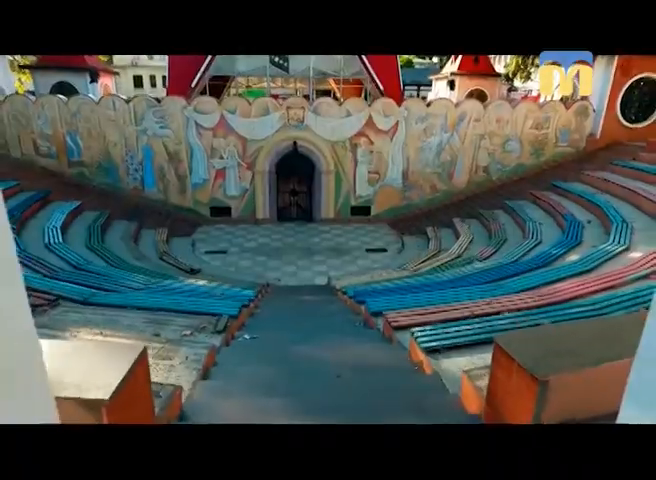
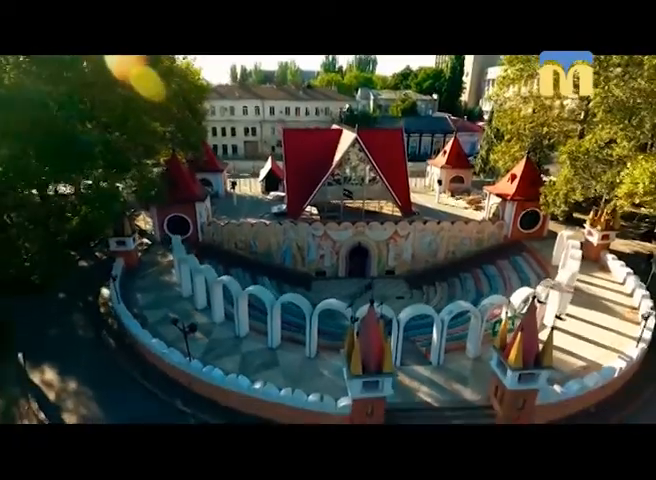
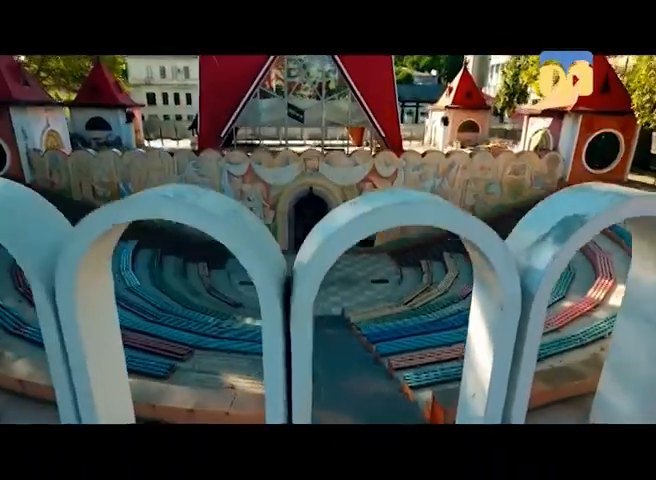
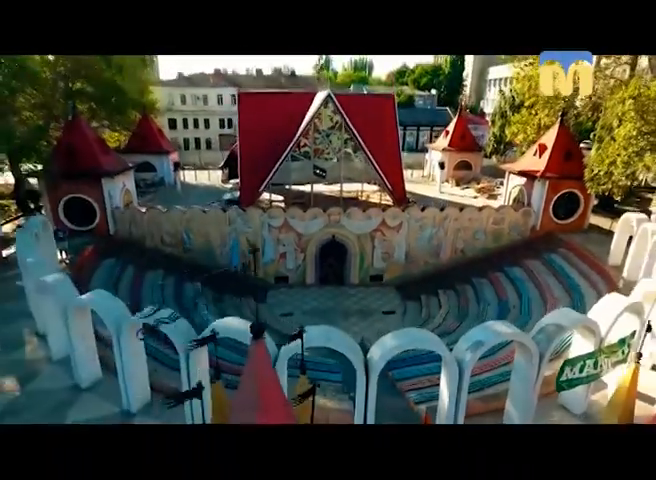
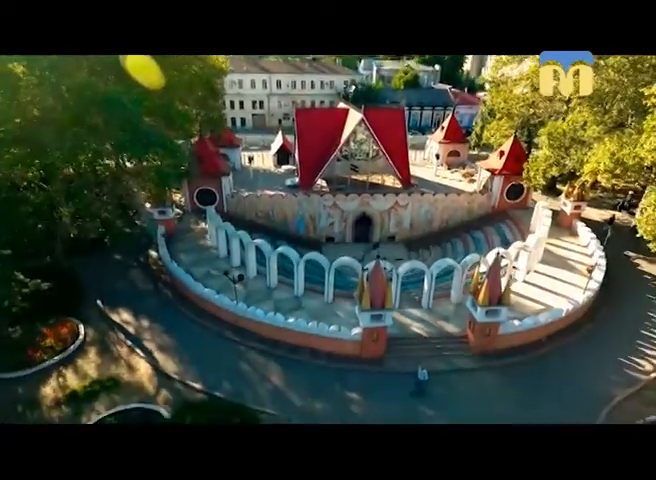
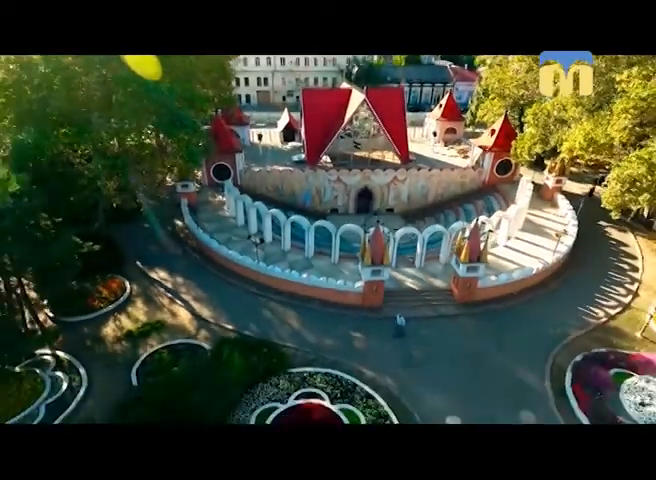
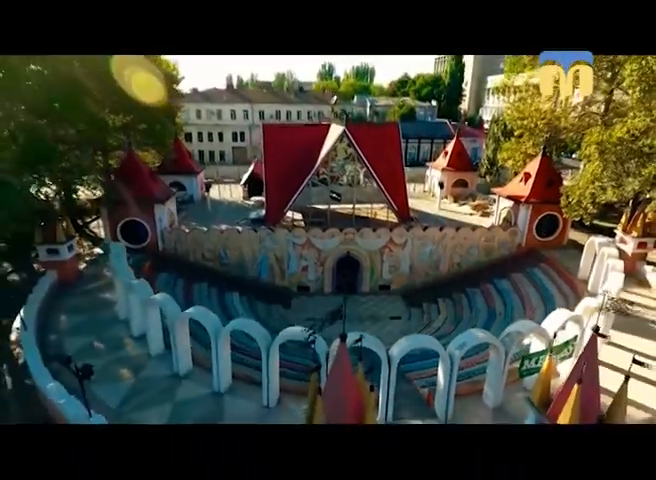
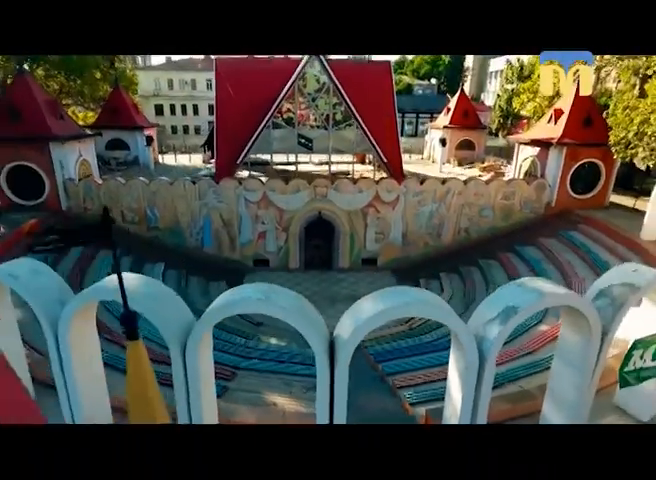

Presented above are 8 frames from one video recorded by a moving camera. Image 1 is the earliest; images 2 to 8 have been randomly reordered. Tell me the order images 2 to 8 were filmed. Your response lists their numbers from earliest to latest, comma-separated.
3, 8, 4, 7, 2, 5, 6
